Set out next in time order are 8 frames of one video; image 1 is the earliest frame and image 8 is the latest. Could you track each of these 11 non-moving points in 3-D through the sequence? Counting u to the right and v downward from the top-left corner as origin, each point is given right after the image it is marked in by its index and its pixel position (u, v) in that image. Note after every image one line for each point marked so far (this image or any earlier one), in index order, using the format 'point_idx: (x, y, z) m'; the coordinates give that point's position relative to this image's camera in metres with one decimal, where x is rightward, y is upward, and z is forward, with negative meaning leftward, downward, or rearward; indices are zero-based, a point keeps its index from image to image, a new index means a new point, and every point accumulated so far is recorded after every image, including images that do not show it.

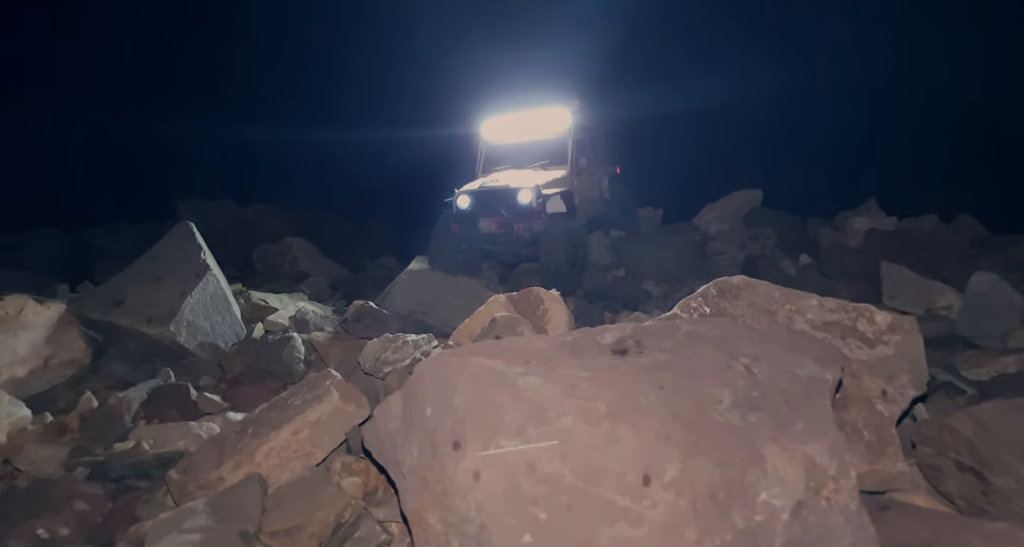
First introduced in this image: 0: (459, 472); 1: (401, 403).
0: (-0.2, -0.8, +2.5) m
1: (-0.5, -0.6, +3.0) m
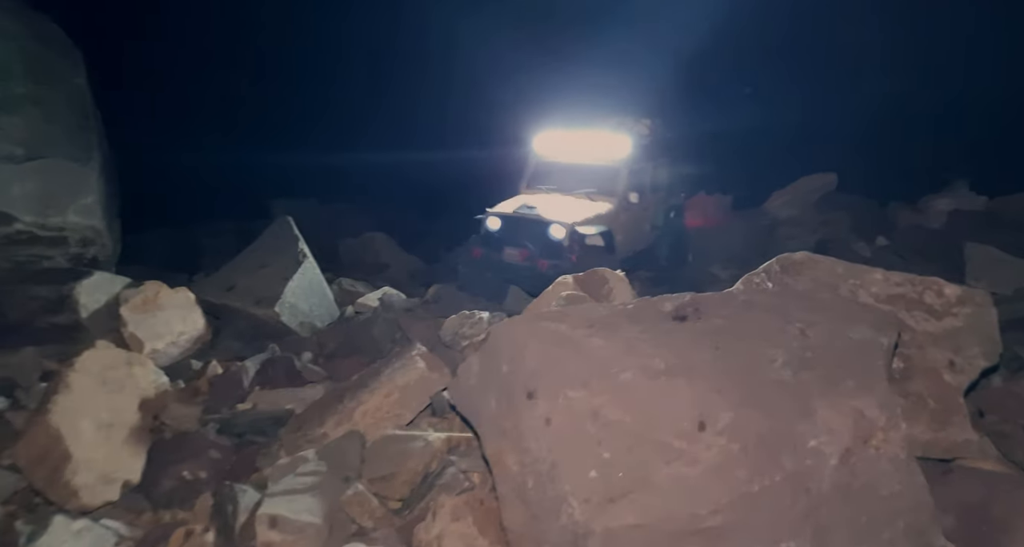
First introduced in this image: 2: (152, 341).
0: (+0.1, -0.7, +2.8) m
1: (-0.2, -0.5, +3.3) m
2: (-3.1, -0.6, +5.3) m
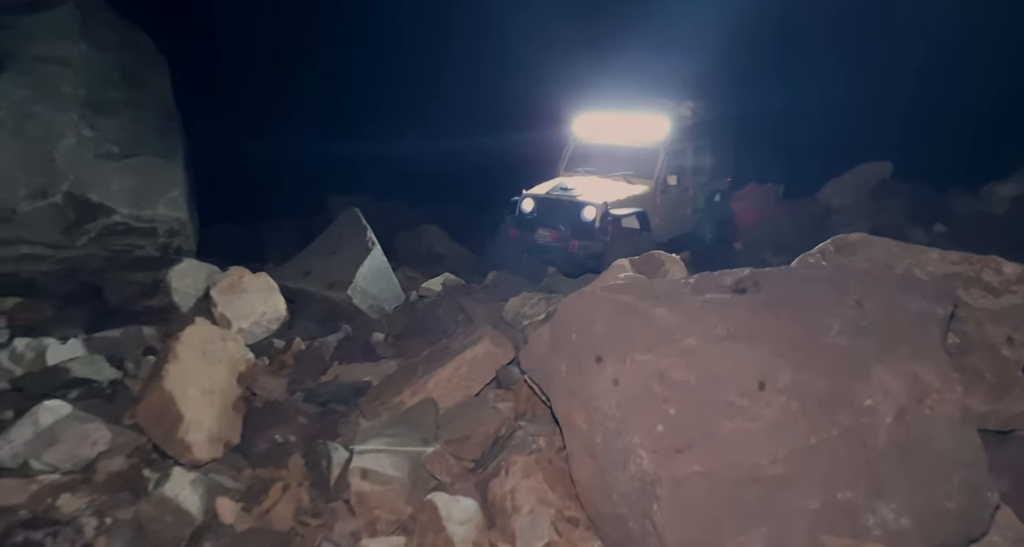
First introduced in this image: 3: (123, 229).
0: (+0.5, -0.5, +3.1) m
1: (+0.2, -0.3, +3.6) m
2: (-2.6, -0.4, +5.8) m
3: (-4.5, +0.5, +6.9) m
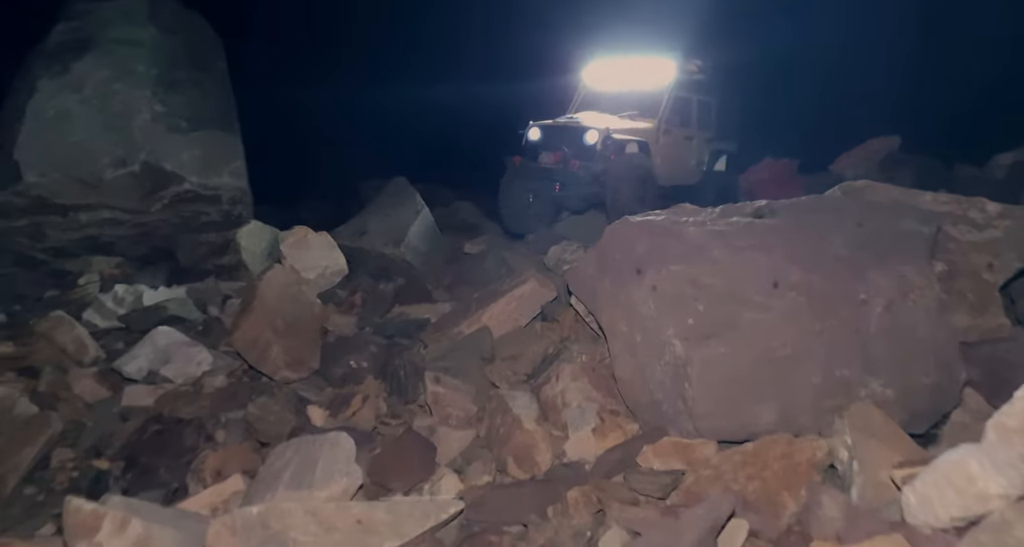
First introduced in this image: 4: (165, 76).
0: (+0.8, -0.1, +3.8) m
1: (+0.6, +0.1, +4.3) m
2: (-2.2, 0.0, +6.5) m
3: (-4.1, +1.0, +7.7) m
4: (-4.7, +2.6, +8.1) m
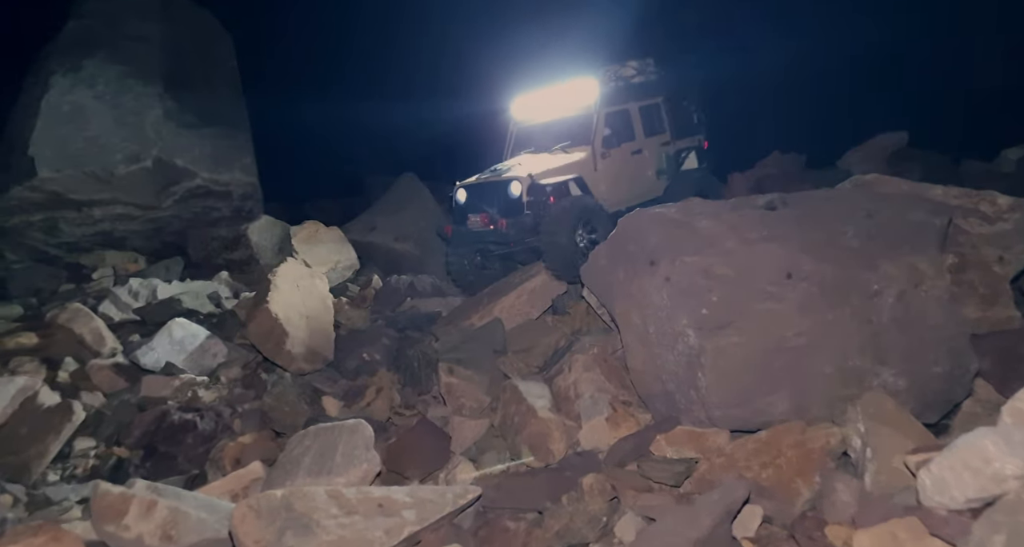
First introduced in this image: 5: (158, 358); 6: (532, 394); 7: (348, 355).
0: (+0.9, 0.0, +3.8) m
1: (+0.7, +0.2, +4.3) m
2: (-2.1, +0.1, +6.5) m
3: (-4.0, +1.1, +7.7) m
4: (-4.5, +2.7, +8.1) m
5: (-2.7, -0.7, +4.7) m
6: (+0.1, -0.8, +4.1) m
7: (-1.4, -0.7, +5.3) m
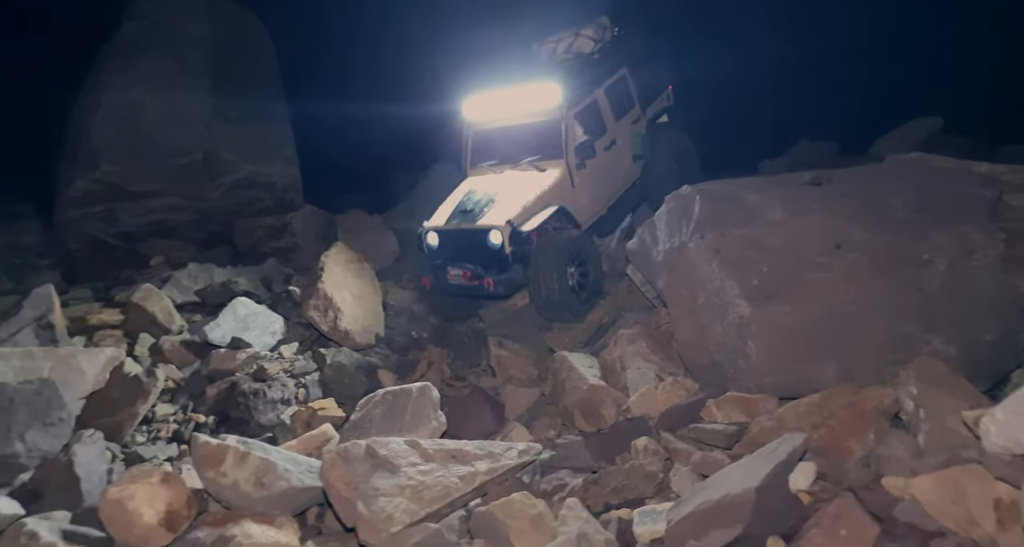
0: (+1.2, +0.1, +3.9) m
1: (+1.0, +0.4, +4.5) m
2: (-1.7, +0.3, +6.8) m
3: (-3.5, +1.2, +8.0) m
4: (-4.1, +2.9, +8.5) m
5: (-2.4, -0.5, +4.9) m
6: (+0.5, -0.6, +4.2) m
7: (-1.0, -0.5, +5.5) m
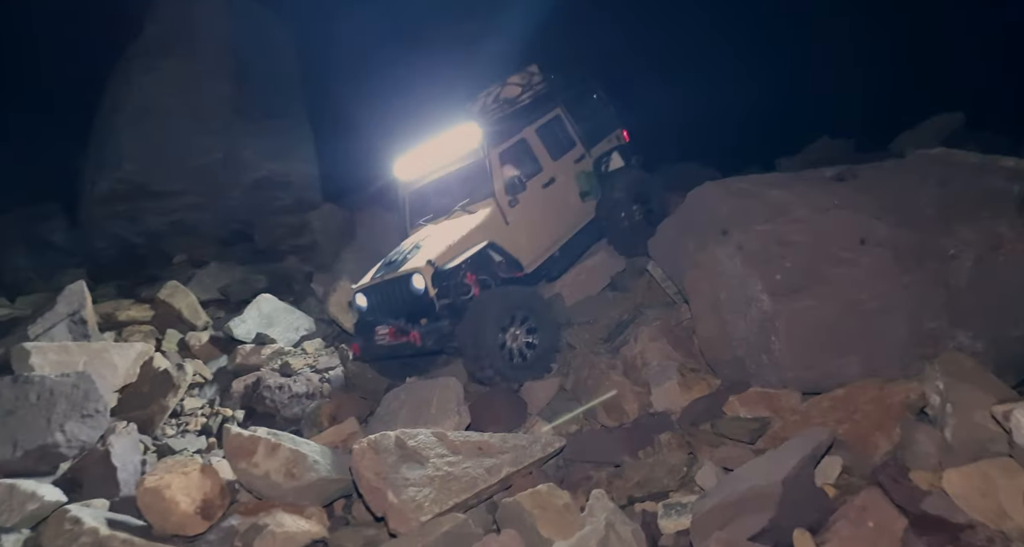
0: (+1.4, +0.2, +3.9) m
1: (+1.2, +0.4, +4.5) m
2: (-1.4, +0.3, +6.8) m
3: (-3.2, +1.3, +8.1) m
4: (-3.8, +2.9, +8.6) m
5: (-2.2, -0.5, +5.0) m
6: (+0.6, -0.6, +4.3) m
7: (-0.9, -0.5, +5.6) m
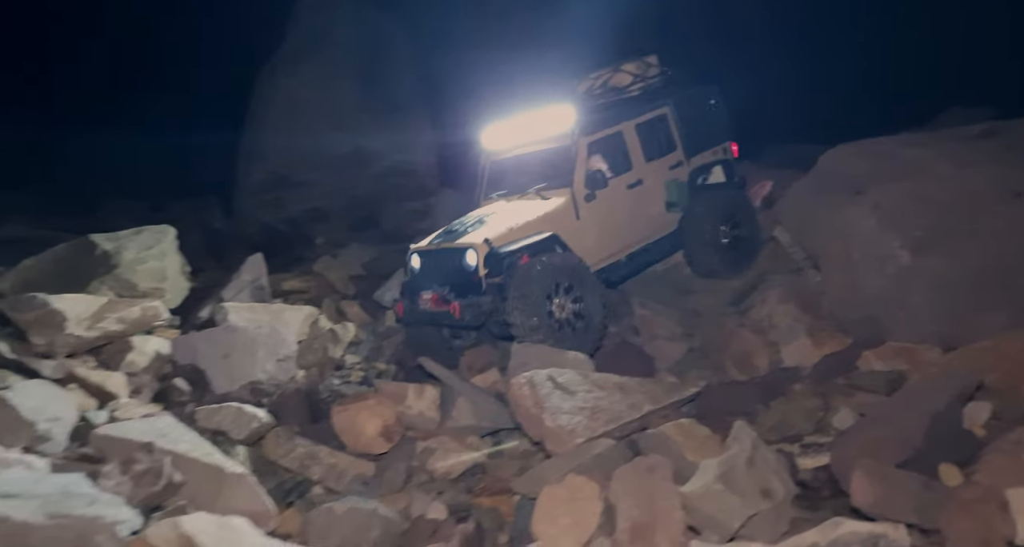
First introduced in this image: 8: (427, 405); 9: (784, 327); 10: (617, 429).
0: (+2.3, +0.5, +4.0) m
1: (+2.1, +0.7, +4.5) m
2: (-0.1, +0.6, +7.3) m
3: (-1.7, +1.5, +8.8) m
4: (-2.2, +3.2, +9.3) m
5: (-1.1, -0.2, +5.6) m
6: (+1.6, -0.3, +4.4) m
7: (+0.3, -0.2, +5.9) m
8: (-0.4, -0.7, +3.4) m
9: (+1.9, -0.4, +4.2) m
10: (+0.5, -0.8, +3.1) m
